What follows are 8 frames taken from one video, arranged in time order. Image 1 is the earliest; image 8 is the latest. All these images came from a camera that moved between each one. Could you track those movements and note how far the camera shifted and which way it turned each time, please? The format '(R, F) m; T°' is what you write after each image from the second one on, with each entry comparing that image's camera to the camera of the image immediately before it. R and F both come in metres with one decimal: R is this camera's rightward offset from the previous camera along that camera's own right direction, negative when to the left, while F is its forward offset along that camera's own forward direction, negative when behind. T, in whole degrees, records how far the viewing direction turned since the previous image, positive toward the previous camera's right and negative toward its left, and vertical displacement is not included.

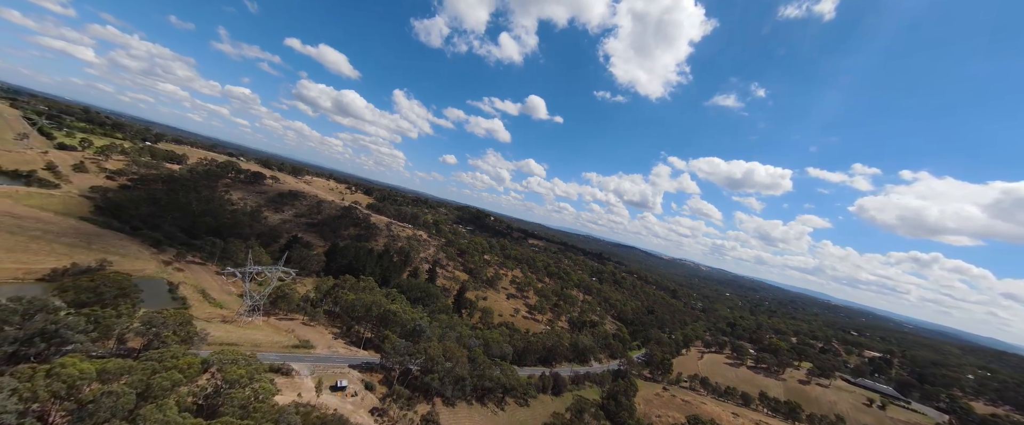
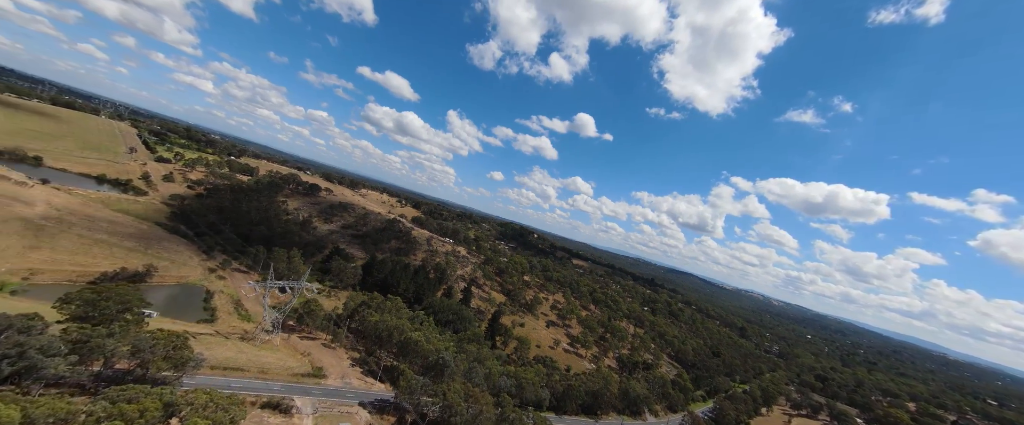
(+0.3, +6.6) m; -8°
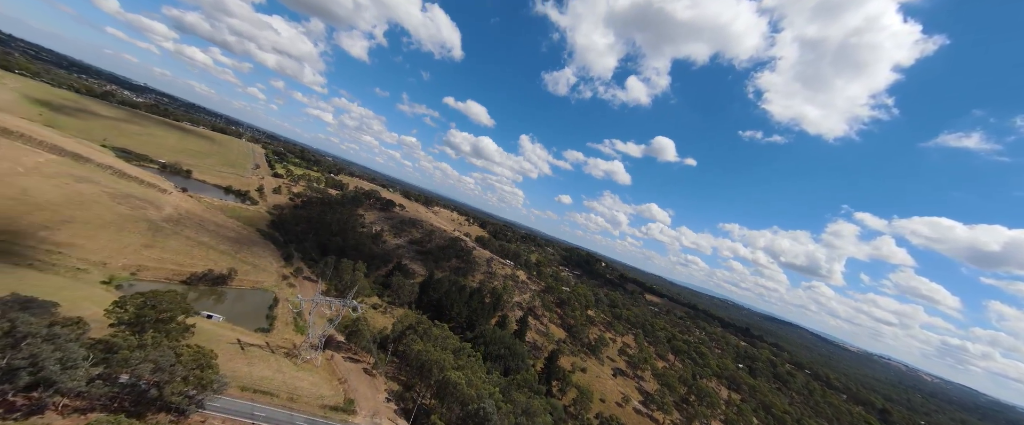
(+0.4, +6.4) m; -12°
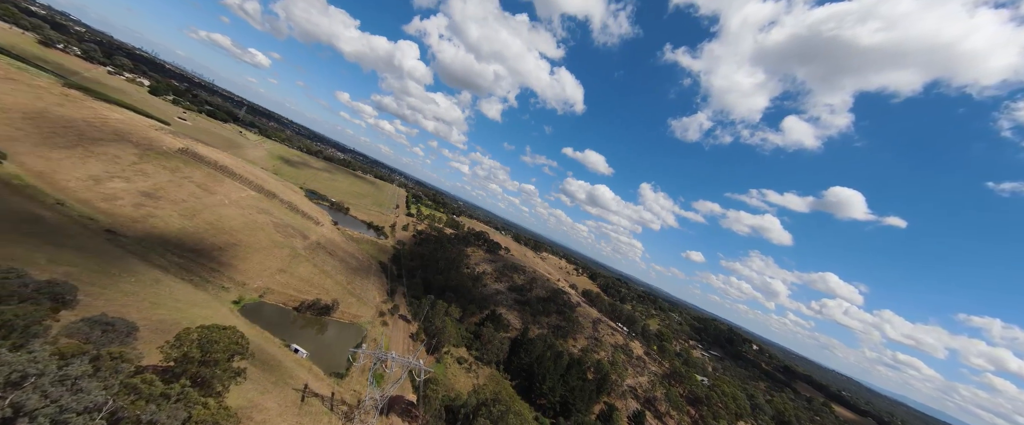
(+0.2, +10.3) m; -20°
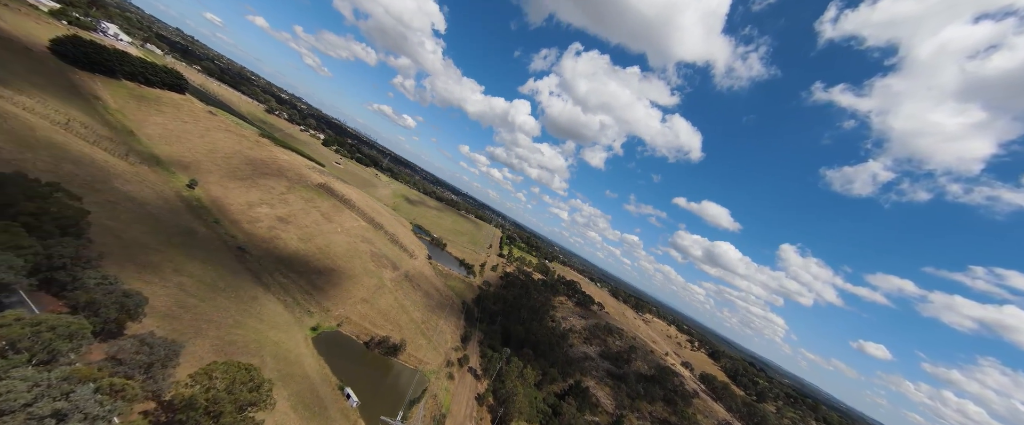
(+0.6, +8.6) m; -17°
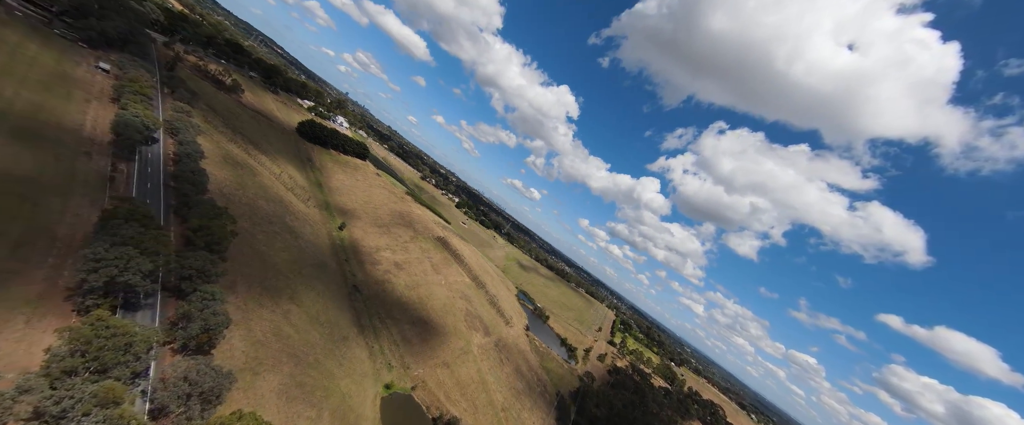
(+0.1, +8.1) m; -21°
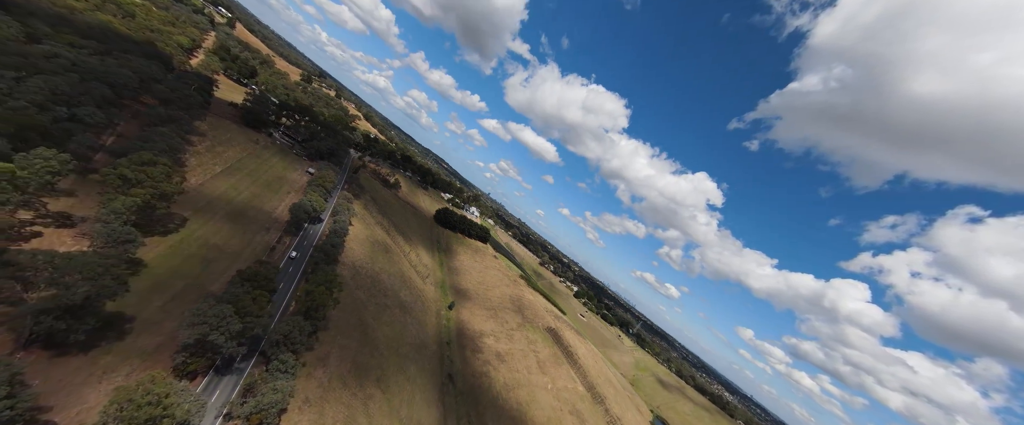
(+0.8, +8.3) m; -22°
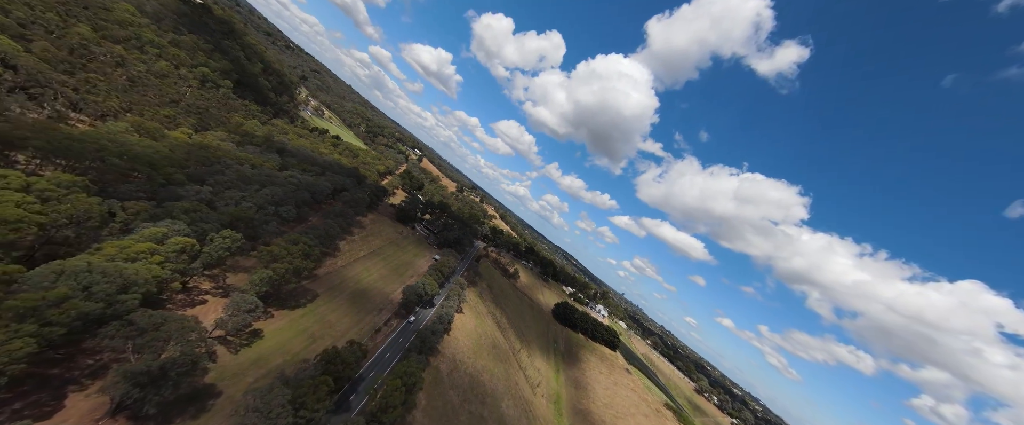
(+0.7, +8.5) m; -23°
